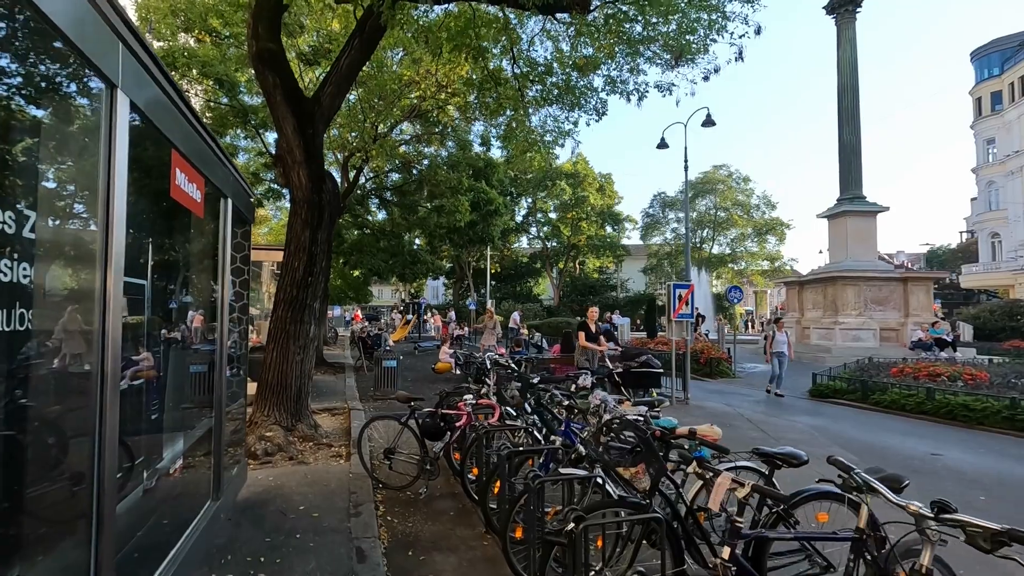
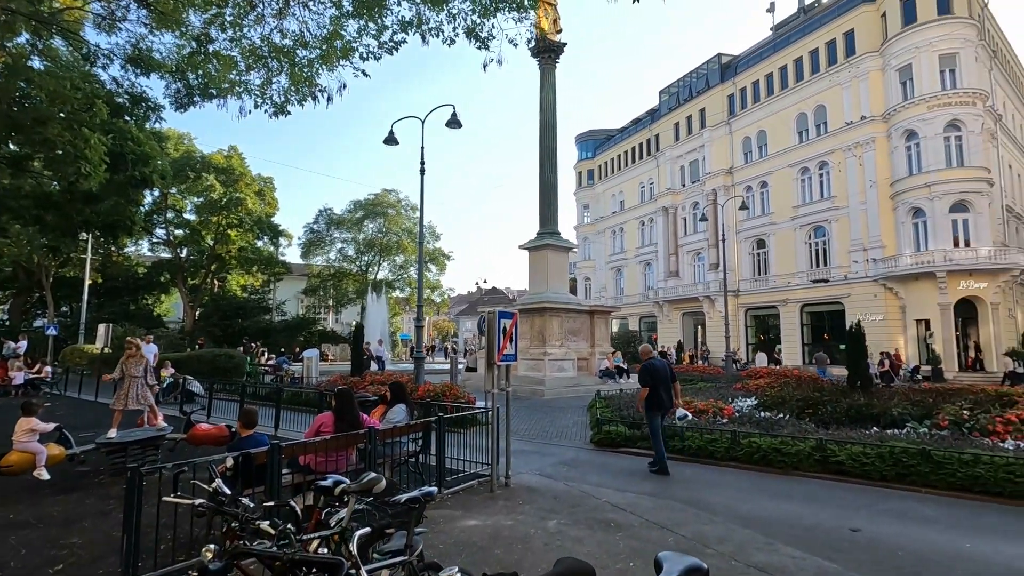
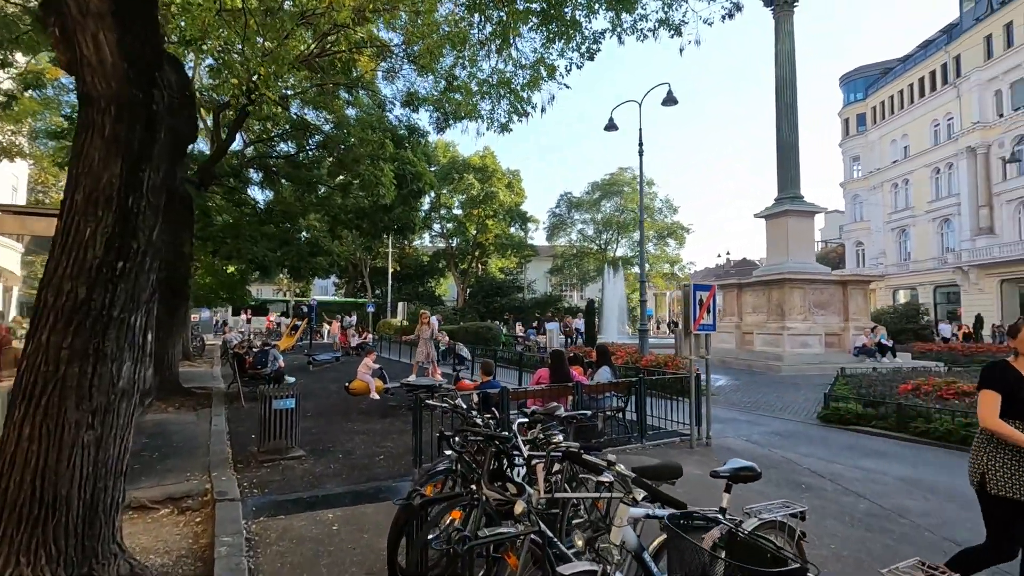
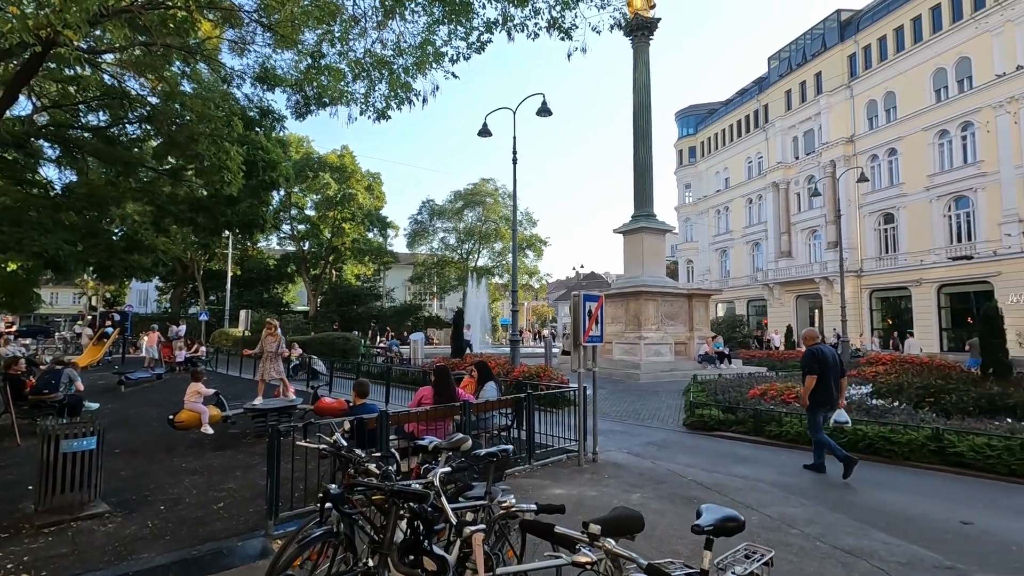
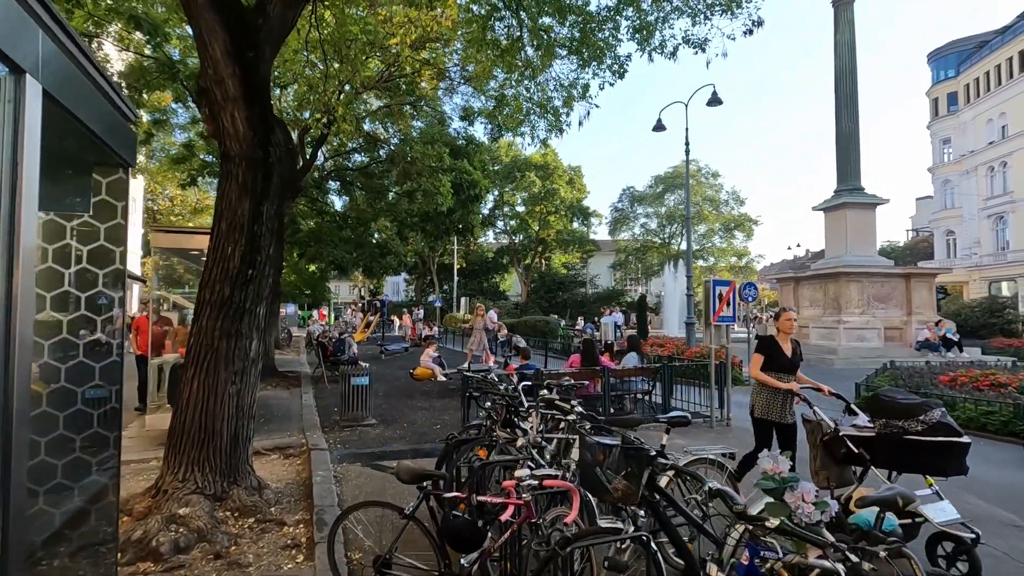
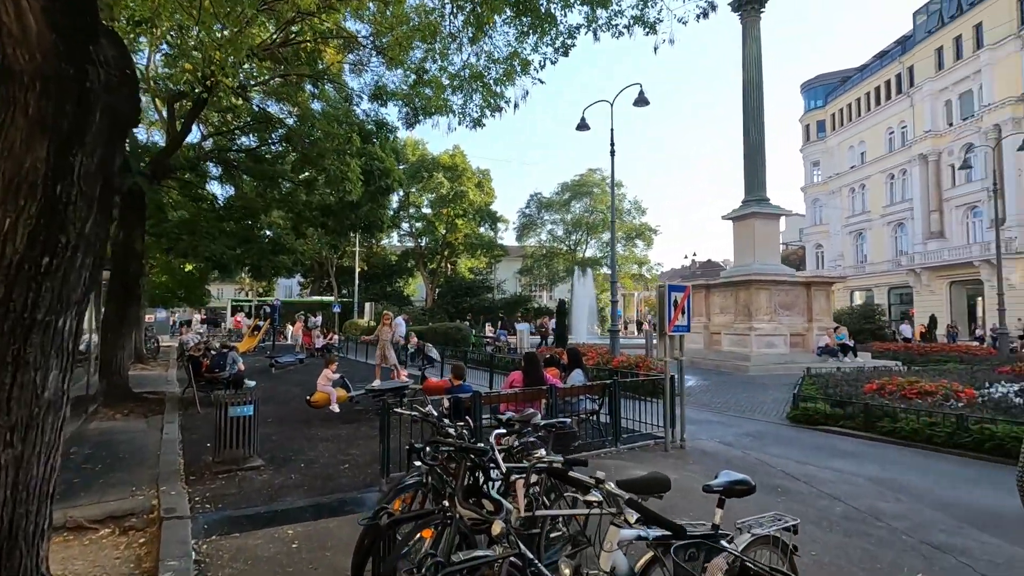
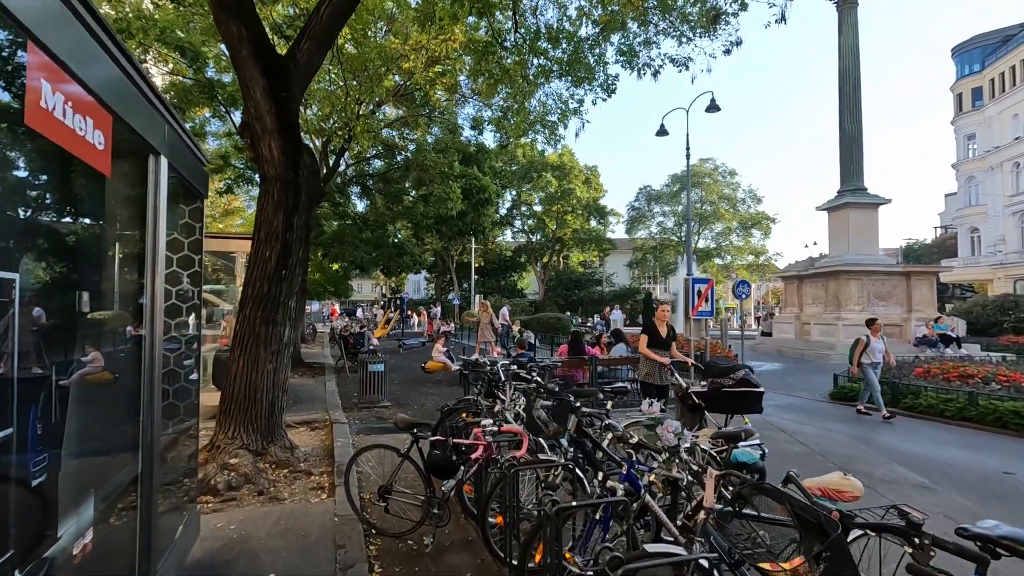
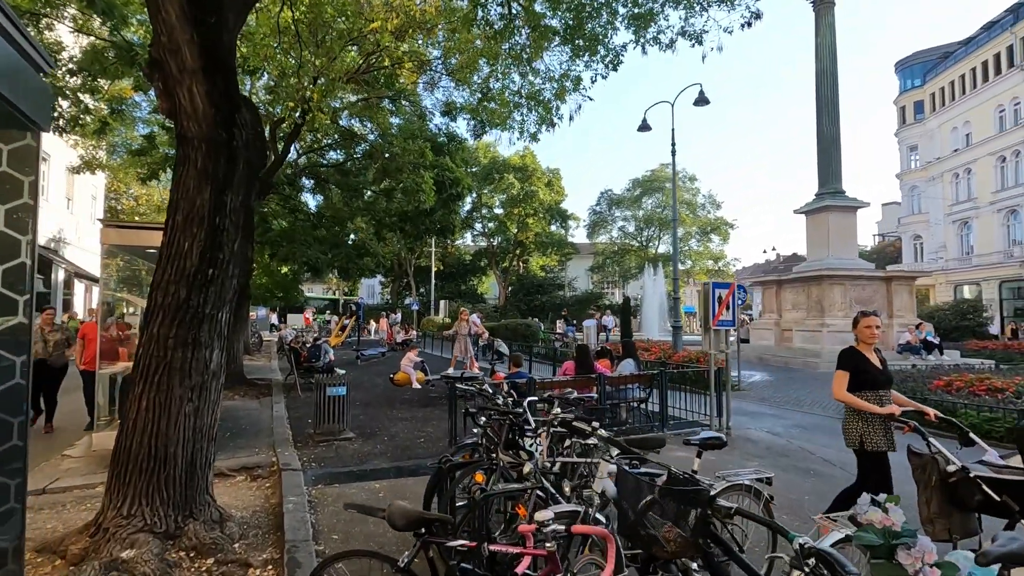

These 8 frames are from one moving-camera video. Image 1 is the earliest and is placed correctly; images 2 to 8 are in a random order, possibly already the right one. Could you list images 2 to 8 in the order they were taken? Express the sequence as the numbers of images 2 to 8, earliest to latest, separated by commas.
7, 5, 8, 3, 6, 4, 2
